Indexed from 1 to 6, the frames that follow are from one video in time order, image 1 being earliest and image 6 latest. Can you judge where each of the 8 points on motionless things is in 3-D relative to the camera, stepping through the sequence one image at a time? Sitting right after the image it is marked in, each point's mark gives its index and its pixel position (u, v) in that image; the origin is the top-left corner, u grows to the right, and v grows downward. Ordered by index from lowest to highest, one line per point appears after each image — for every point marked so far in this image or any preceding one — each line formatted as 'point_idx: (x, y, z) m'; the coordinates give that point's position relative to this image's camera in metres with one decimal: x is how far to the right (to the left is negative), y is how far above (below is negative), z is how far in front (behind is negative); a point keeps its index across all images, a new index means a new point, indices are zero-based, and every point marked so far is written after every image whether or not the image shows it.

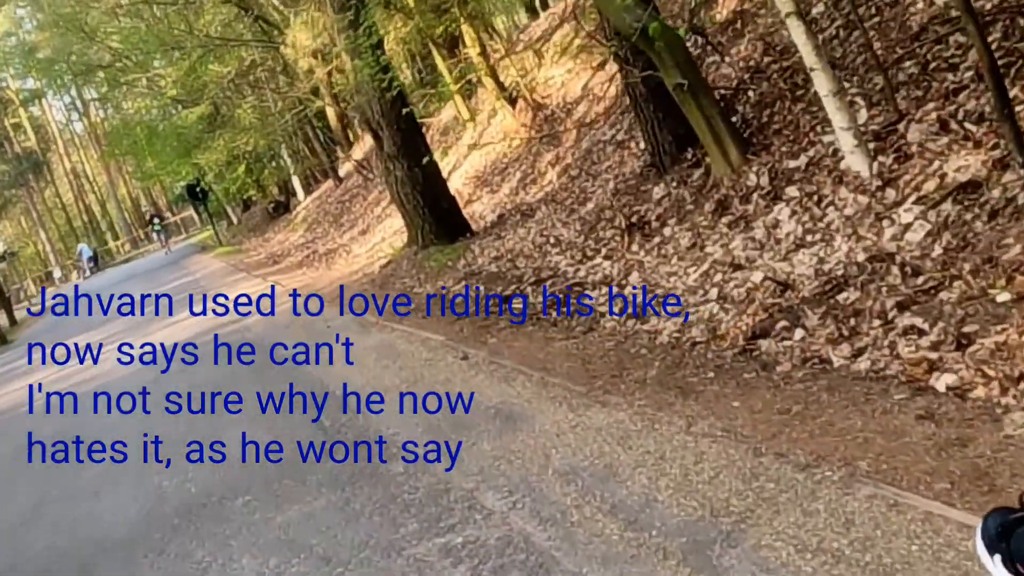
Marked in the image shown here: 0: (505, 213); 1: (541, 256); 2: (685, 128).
0: (-0.1, +0.8, +16.8) m
1: (+0.2, +0.2, +11.9) m
2: (+1.3, +1.2, +11.6) m
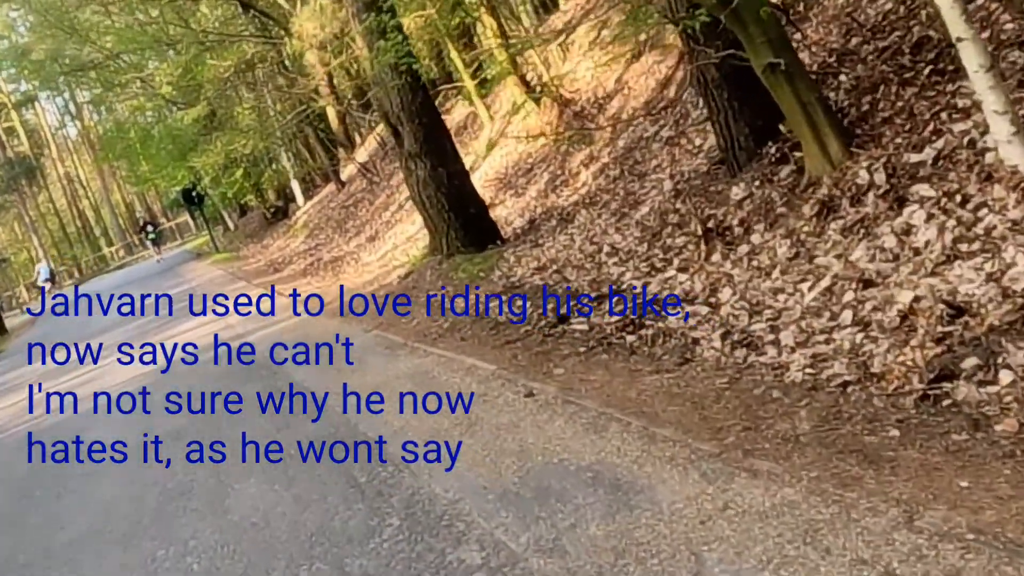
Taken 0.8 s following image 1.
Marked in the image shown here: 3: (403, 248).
0: (+0.2, +0.7, +15.2) m
1: (+0.5, +0.1, +10.3) m
2: (+1.6, +1.1, +10.0) m
3: (-1.4, +0.4, +19.4) m
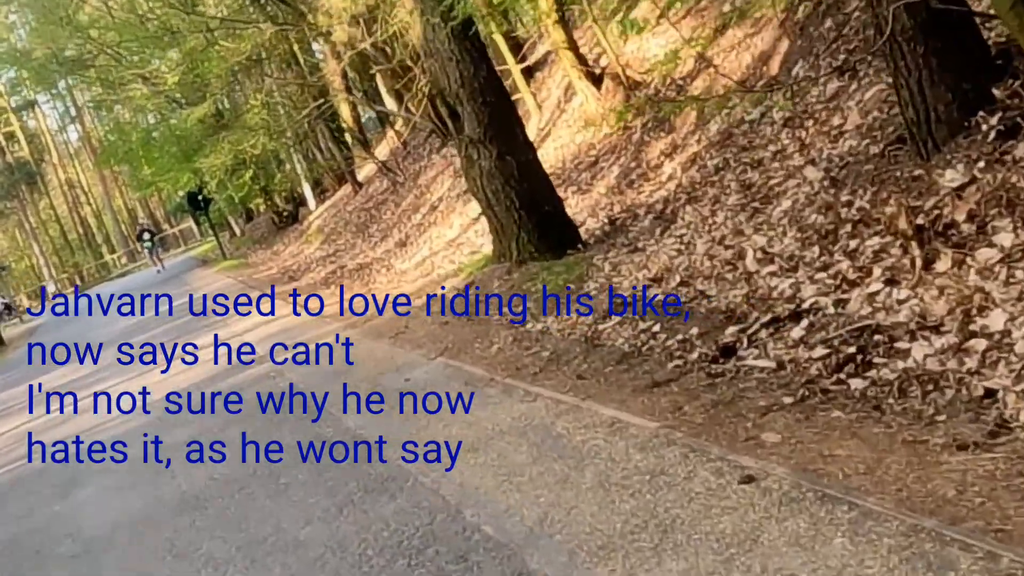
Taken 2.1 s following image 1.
0: (+0.8, +0.6, +12.8) m
1: (+1.2, 0.0, +7.9) m
2: (+2.2, +1.0, +7.6) m
3: (-0.8, +0.3, +17.0) m
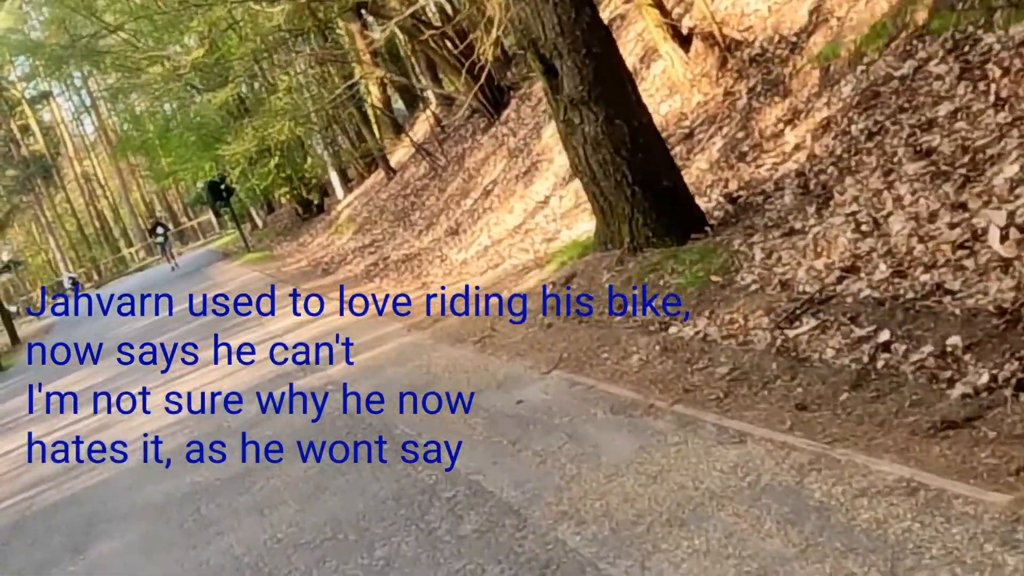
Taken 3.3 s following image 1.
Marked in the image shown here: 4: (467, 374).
0: (+1.5, +0.6, +10.7) m
1: (+1.8, +0.1, +5.8) m
2: (+2.8, +1.0, +5.4) m
3: (-0.1, +0.4, +14.9) m
4: (-0.2, -0.4, +8.3) m
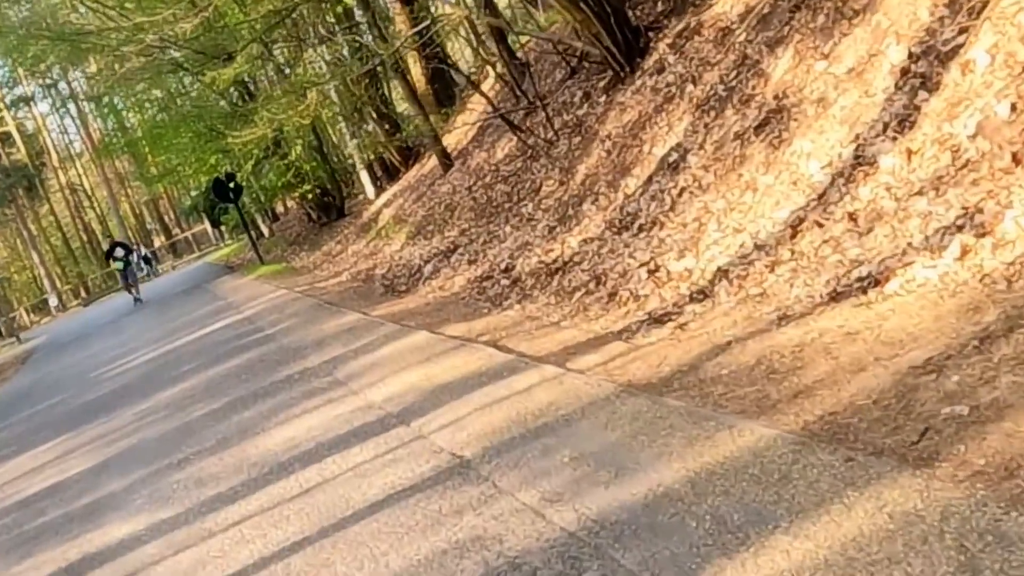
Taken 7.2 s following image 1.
0: (+3.1, +0.5, +3.7) m
1: (+3.4, 0.0, -1.2) m
2: (+4.5, +0.9, -1.5) m
3: (+1.6, +0.2, +8.0) m
4: (+1.4, -0.6, +1.4) m
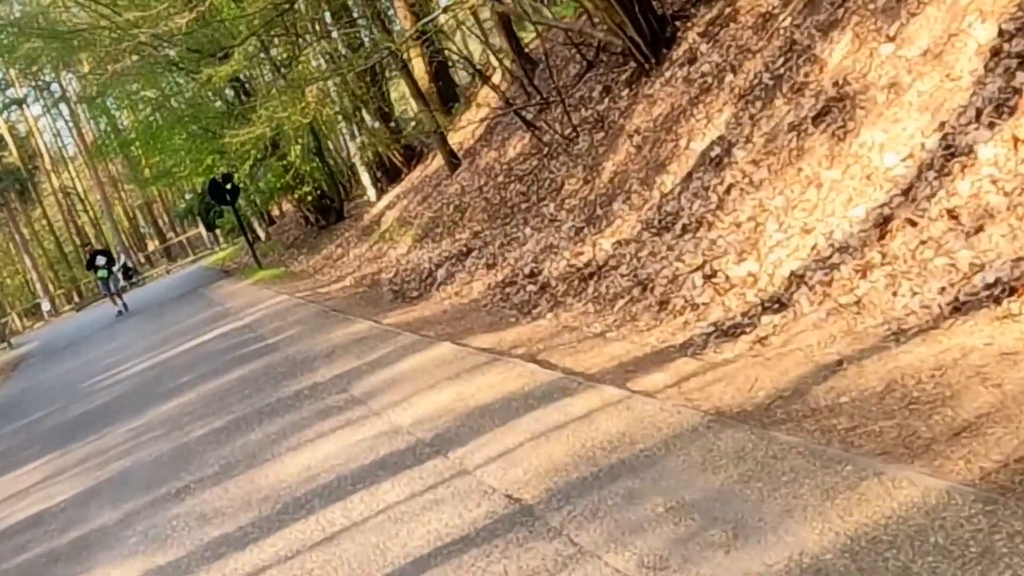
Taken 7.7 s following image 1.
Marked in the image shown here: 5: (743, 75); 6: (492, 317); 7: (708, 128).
0: (+3.4, +0.5, +2.7) m
1: (+3.7, 0.0, -2.2) m
2: (+4.7, +0.9, -2.5) m
3: (+1.8, +0.2, +6.9) m
4: (+1.7, -0.6, +0.3) m
5: (+1.8, +1.7, +12.3) m
6: (-0.1, -0.2, +11.5) m
7: (+1.5, +1.2, +12.2) m
